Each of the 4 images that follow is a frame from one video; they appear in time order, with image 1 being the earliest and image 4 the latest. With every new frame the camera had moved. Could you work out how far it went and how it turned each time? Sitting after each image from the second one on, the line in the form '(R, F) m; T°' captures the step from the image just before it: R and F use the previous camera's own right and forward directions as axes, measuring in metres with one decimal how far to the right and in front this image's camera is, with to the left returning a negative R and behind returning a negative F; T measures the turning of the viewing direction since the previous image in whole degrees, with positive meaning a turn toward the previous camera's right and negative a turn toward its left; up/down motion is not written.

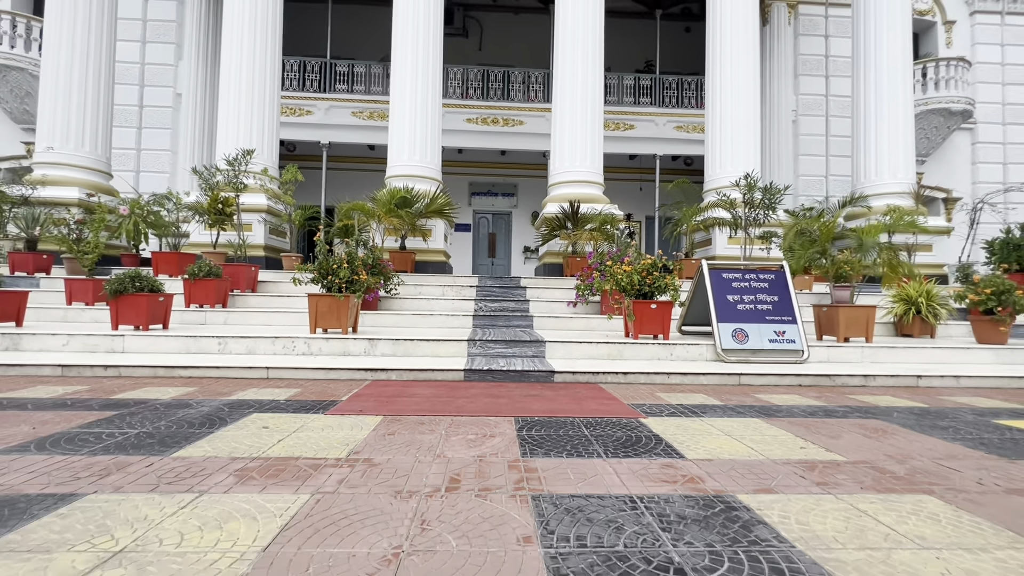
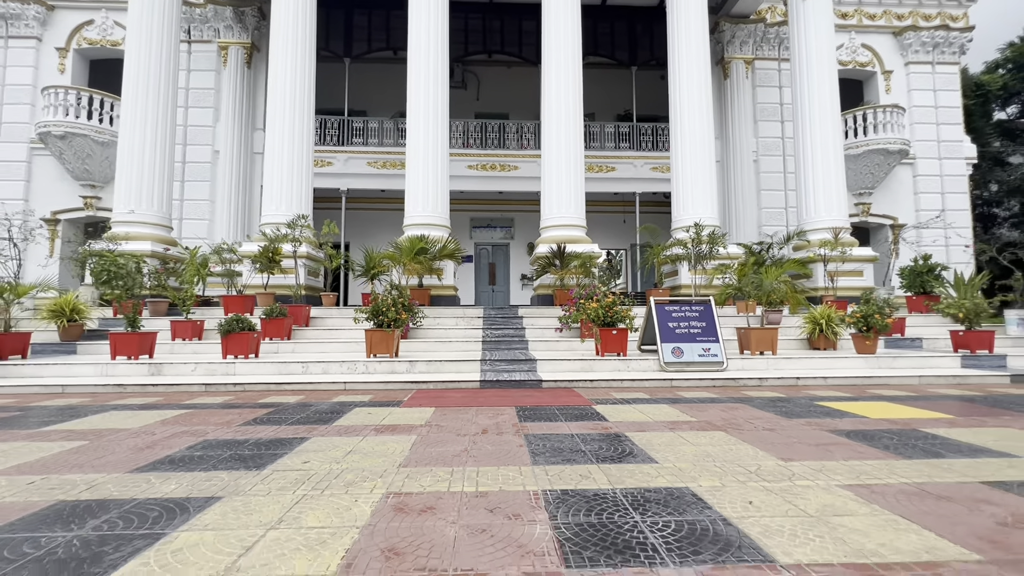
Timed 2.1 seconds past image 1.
(0.0, -1.8) m; 0°
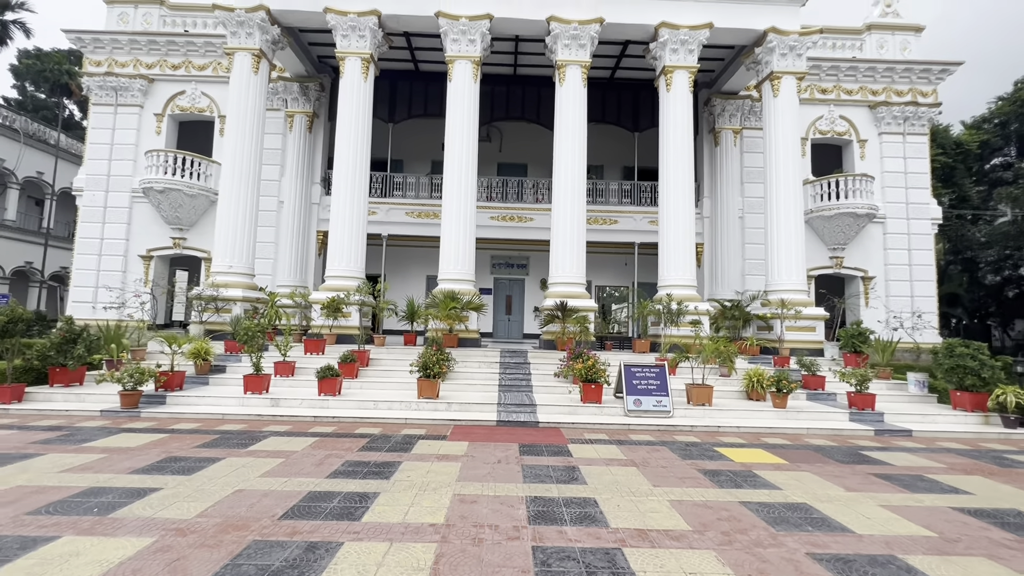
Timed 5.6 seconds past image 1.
(+0.1, -2.7) m; -2°
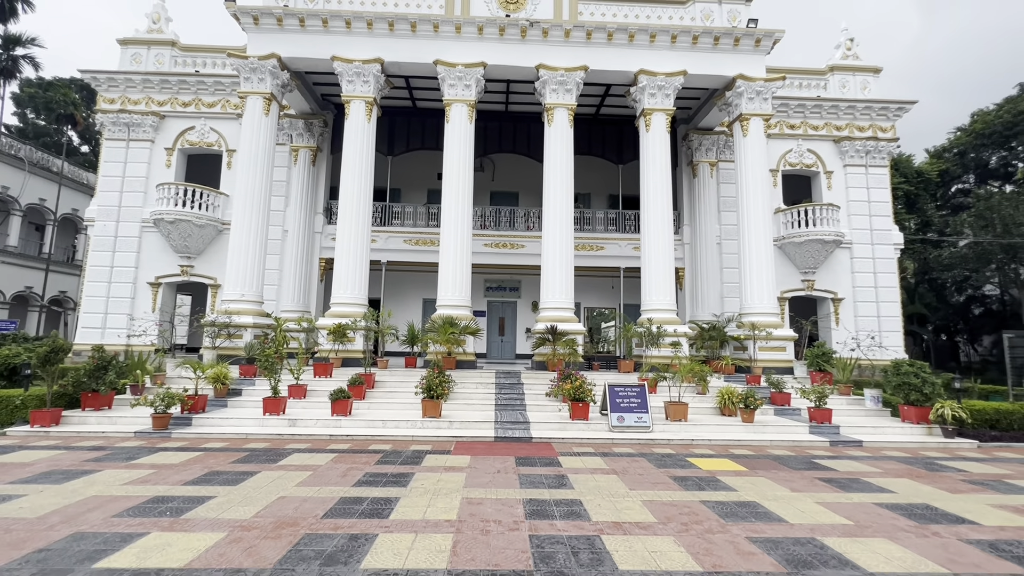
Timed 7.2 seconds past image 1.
(-0.1, -1.1) m; +1°
